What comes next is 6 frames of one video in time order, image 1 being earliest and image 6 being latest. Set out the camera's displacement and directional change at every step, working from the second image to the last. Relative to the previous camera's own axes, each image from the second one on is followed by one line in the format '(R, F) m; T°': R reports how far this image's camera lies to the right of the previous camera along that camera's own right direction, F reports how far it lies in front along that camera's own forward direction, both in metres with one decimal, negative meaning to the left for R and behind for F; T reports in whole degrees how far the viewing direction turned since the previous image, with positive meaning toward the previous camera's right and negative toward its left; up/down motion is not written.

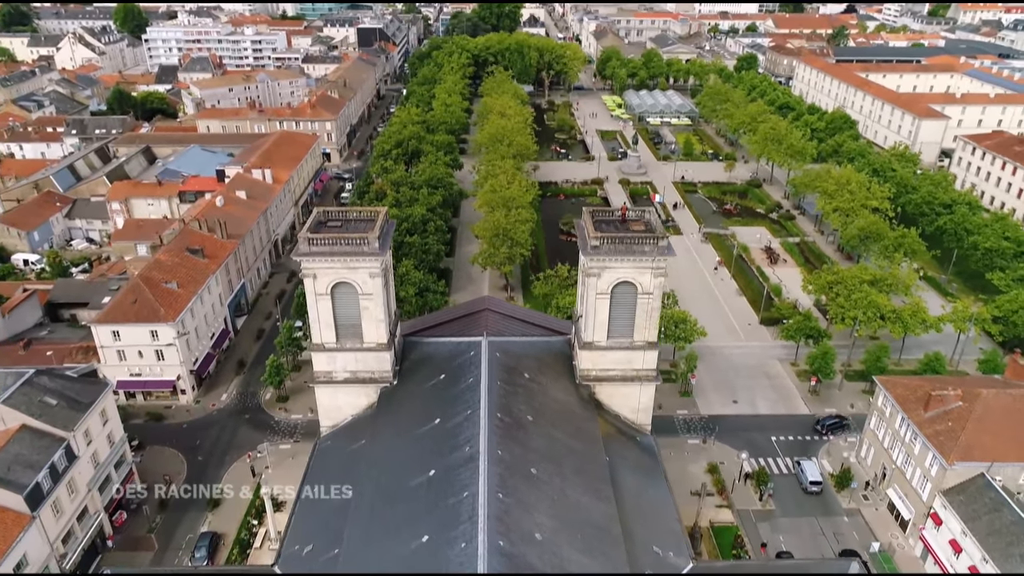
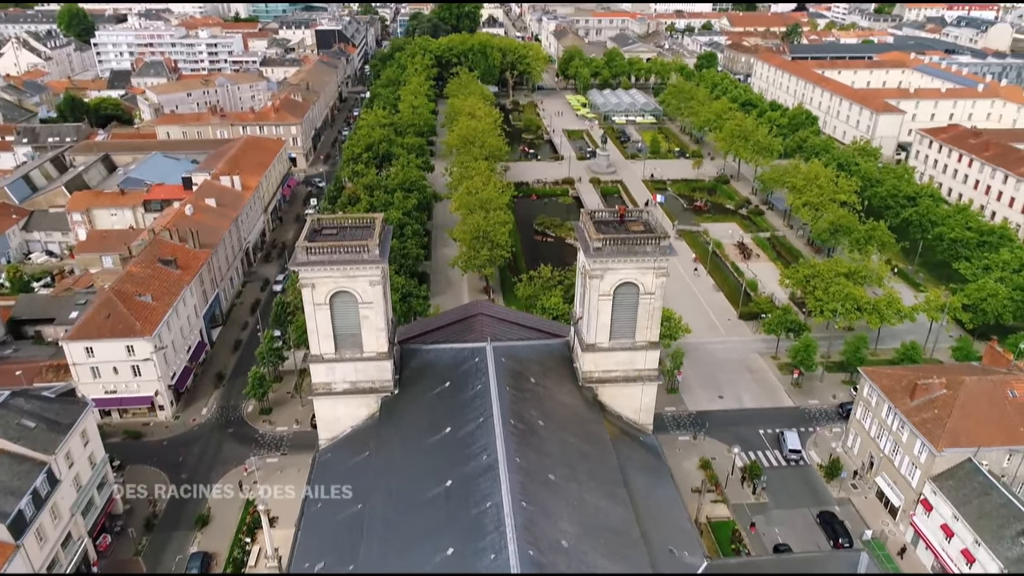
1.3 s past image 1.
(-1.6, +0.3) m; +3°
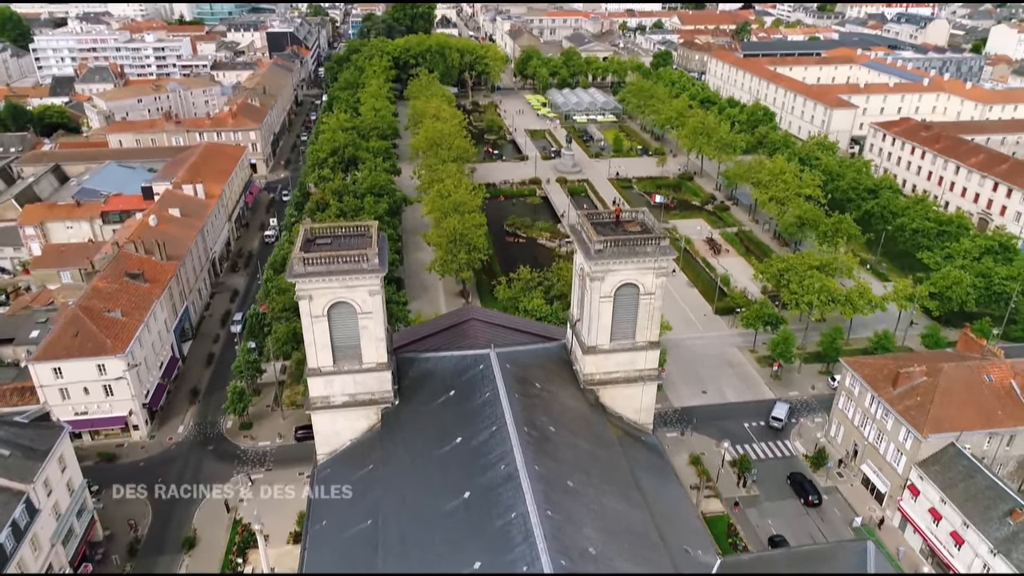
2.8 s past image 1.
(-1.7, +0.4) m; +3°
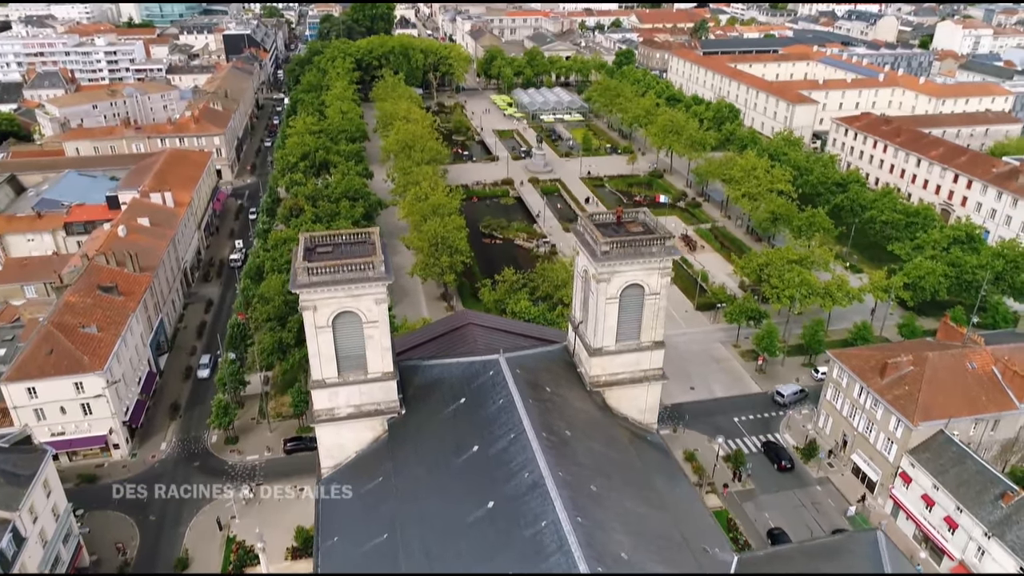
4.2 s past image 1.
(-1.7, +0.3) m; +3°
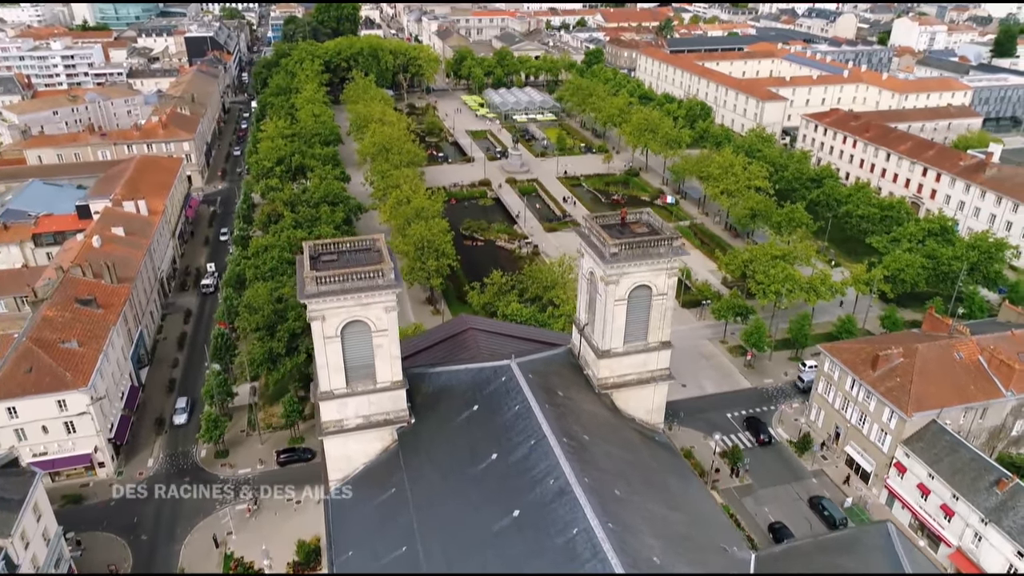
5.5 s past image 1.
(-1.6, +0.3) m; +2°
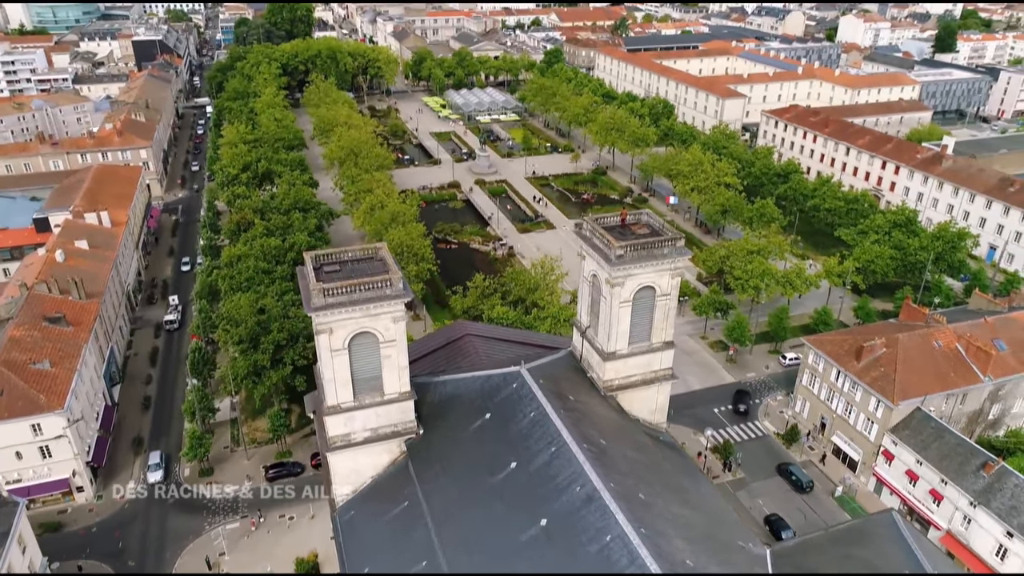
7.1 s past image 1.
(-1.8, +0.3) m; +3°
